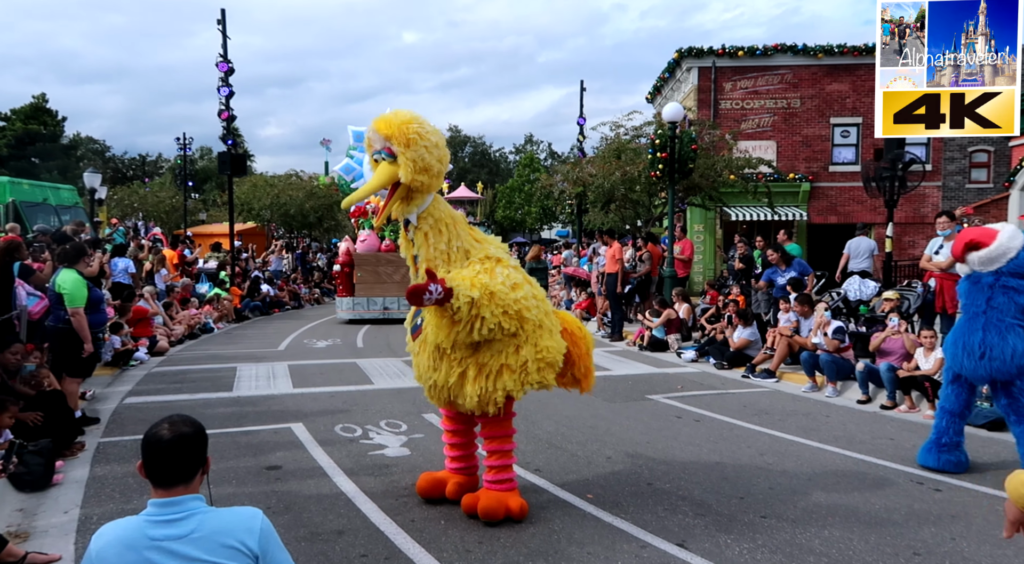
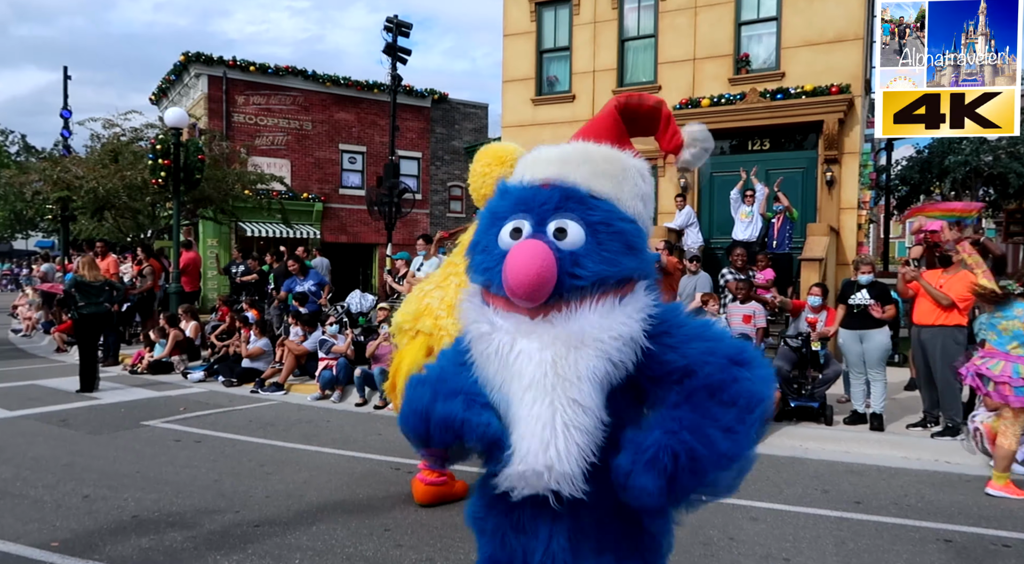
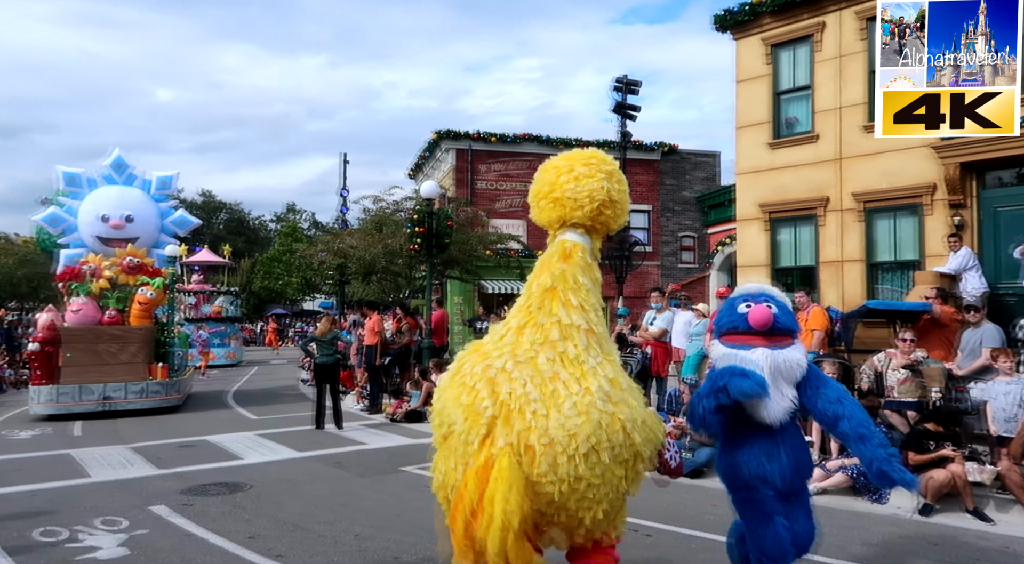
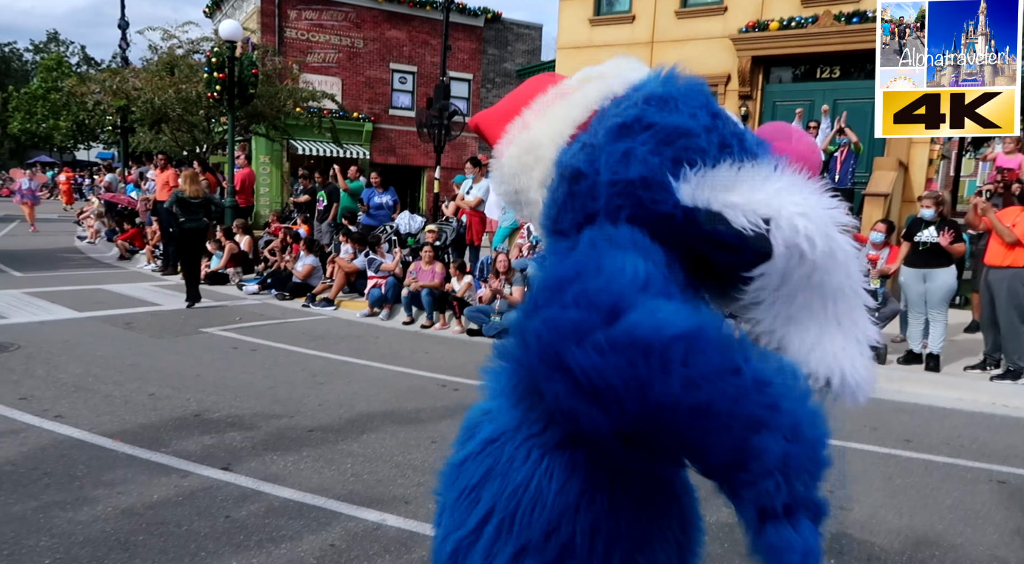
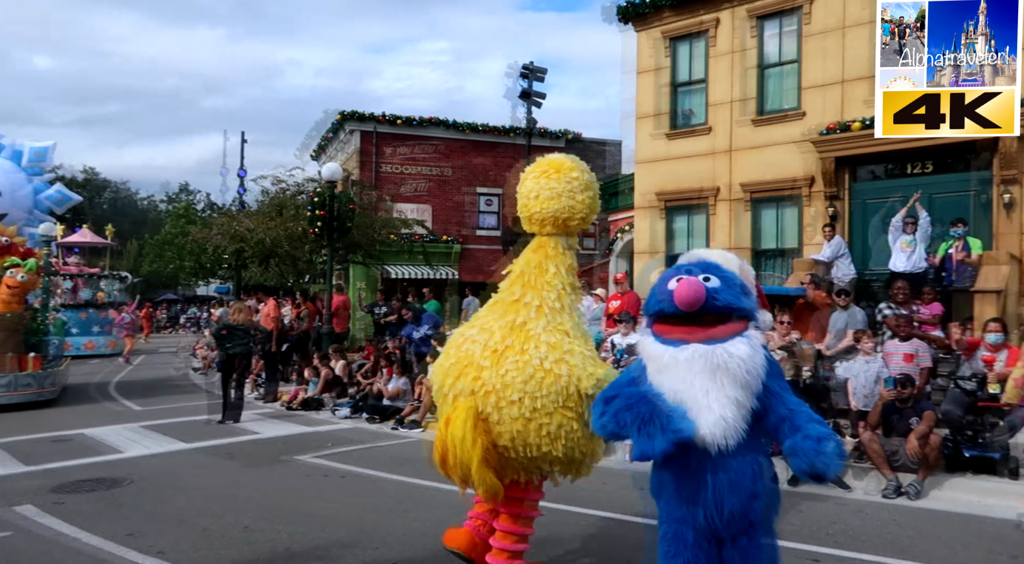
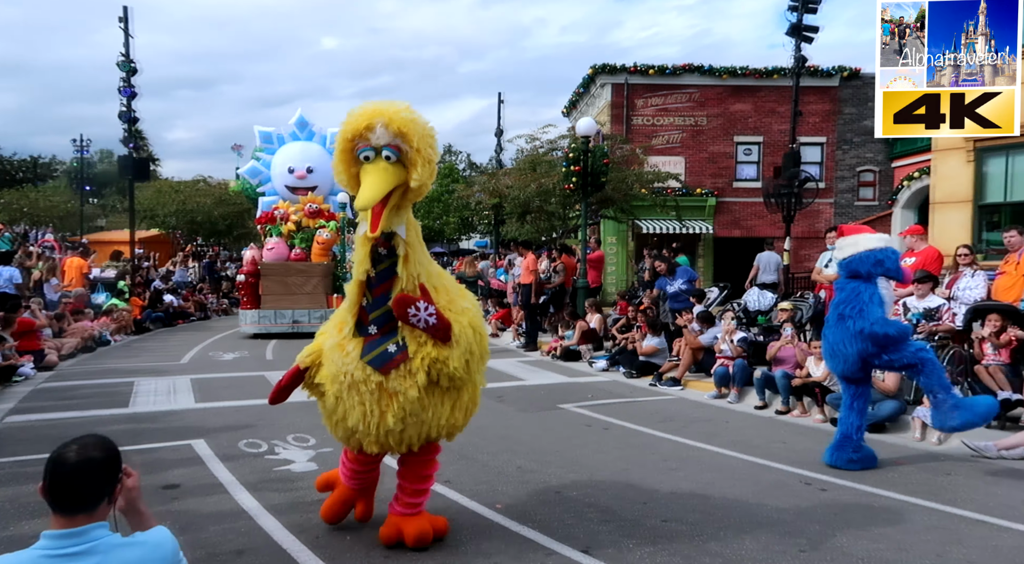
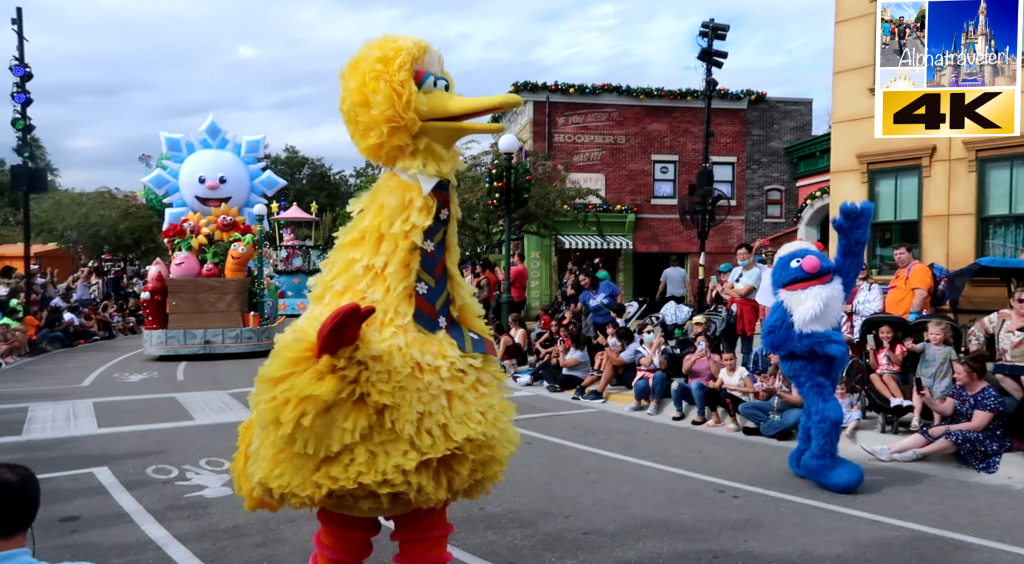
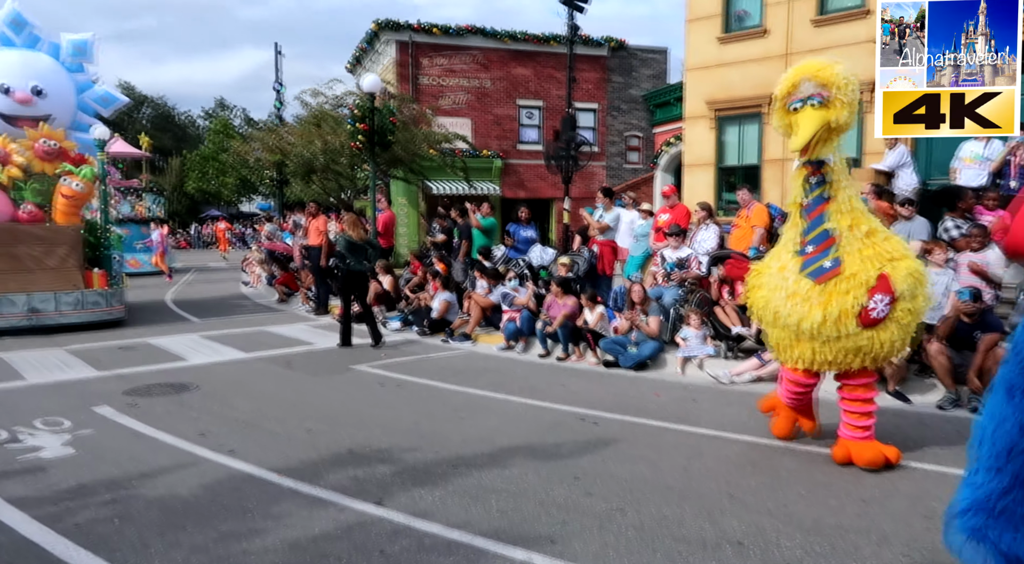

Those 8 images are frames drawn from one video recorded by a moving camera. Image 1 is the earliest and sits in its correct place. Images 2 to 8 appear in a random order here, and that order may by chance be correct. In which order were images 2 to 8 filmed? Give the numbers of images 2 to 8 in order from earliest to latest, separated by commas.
6, 7, 3, 5, 2, 4, 8
